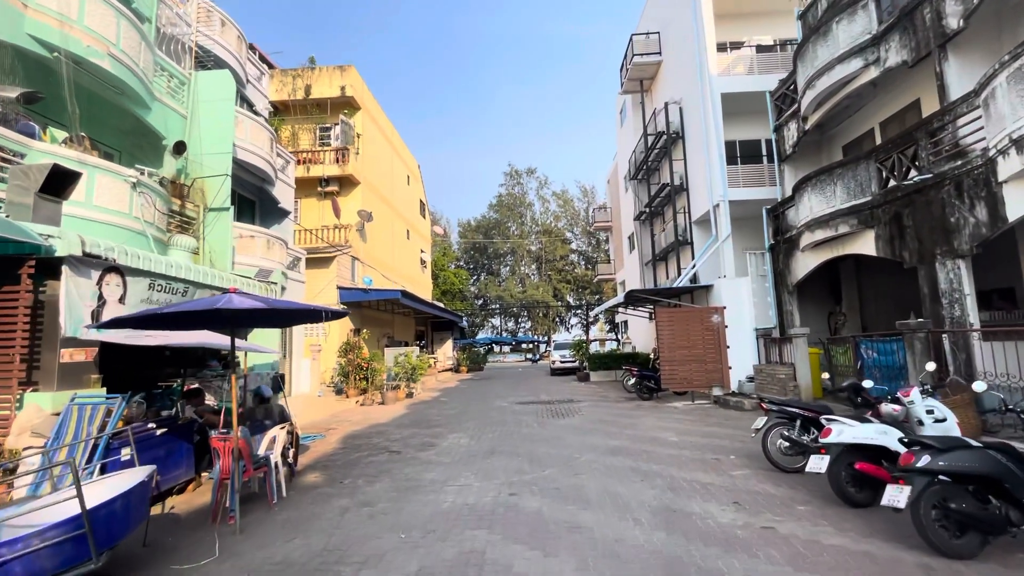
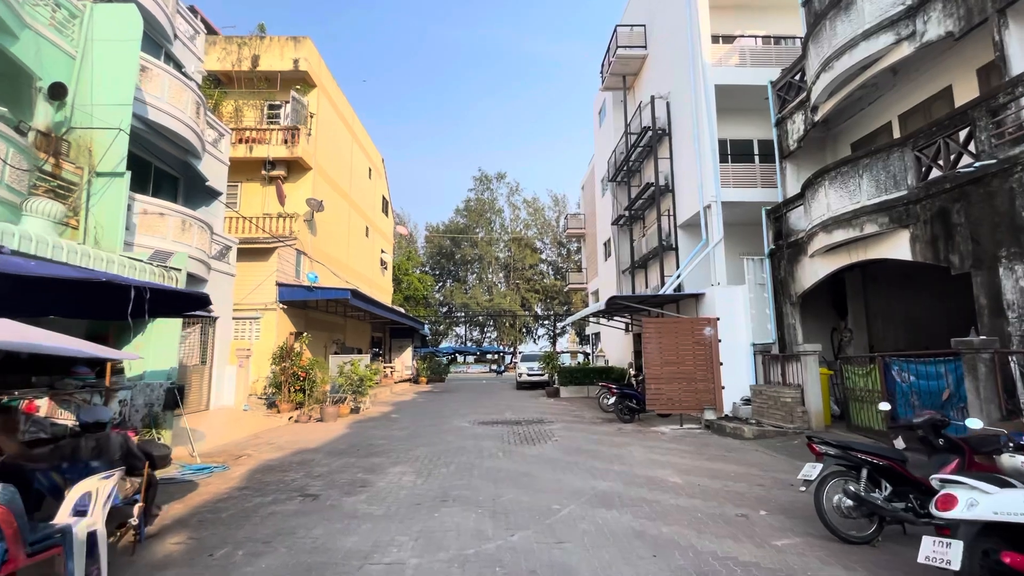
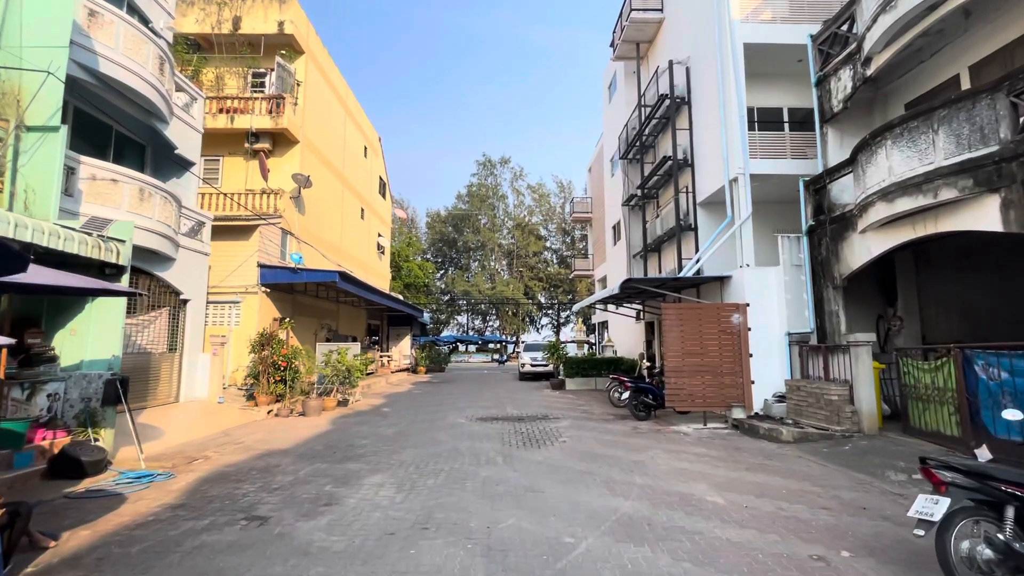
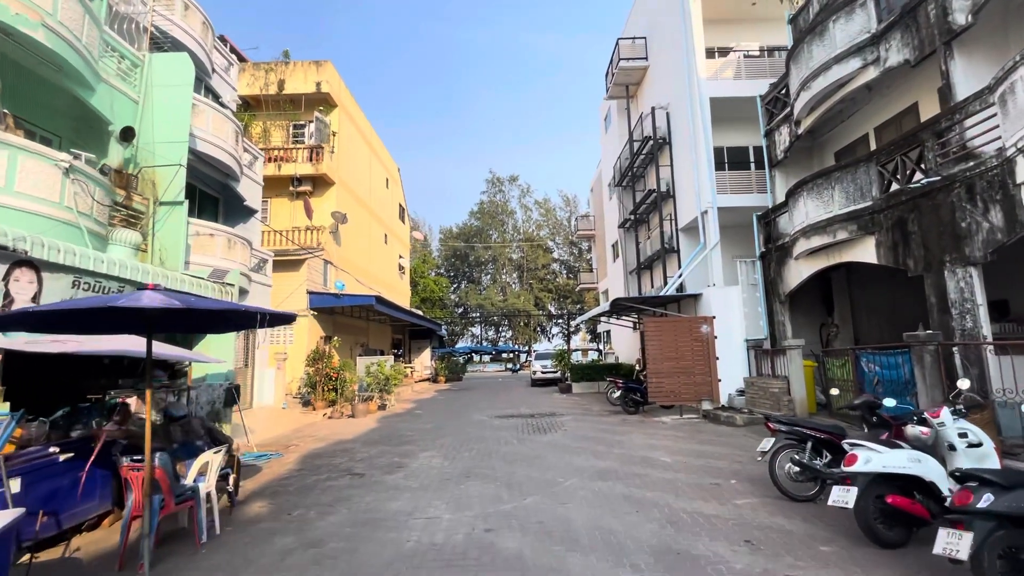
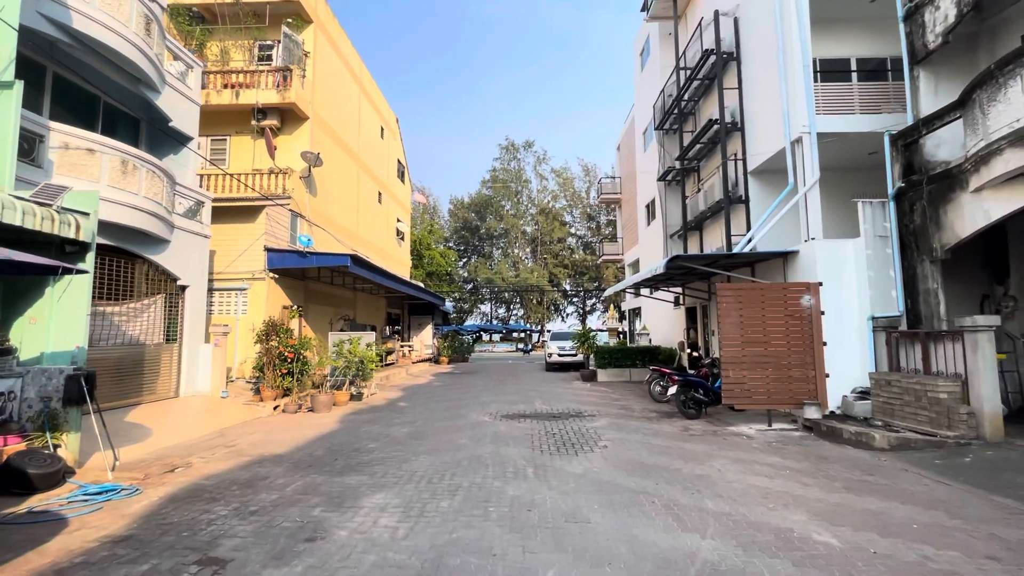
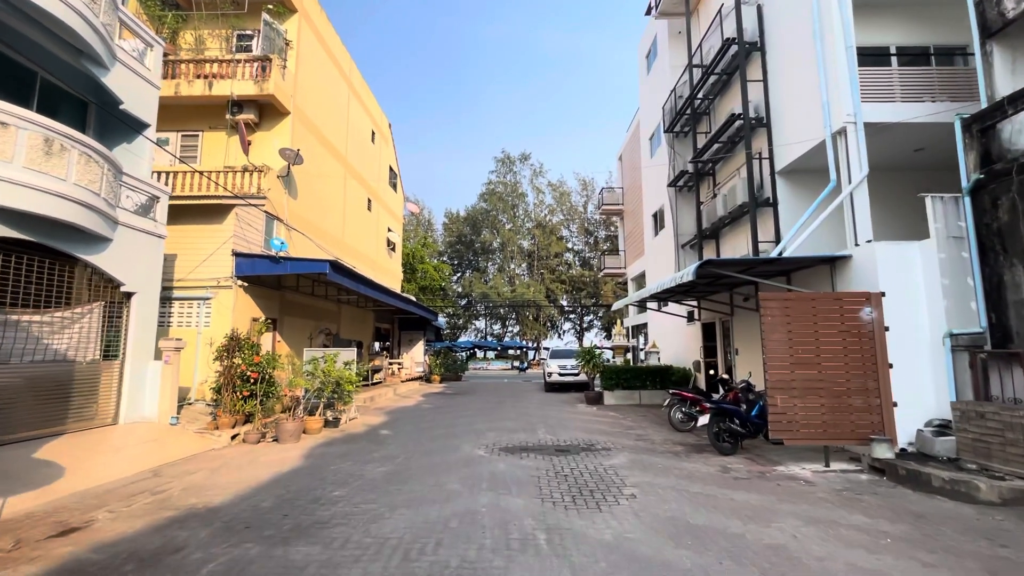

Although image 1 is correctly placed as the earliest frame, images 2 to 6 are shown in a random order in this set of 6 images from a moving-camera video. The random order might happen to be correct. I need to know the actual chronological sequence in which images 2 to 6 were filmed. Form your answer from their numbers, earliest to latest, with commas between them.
4, 2, 3, 5, 6
